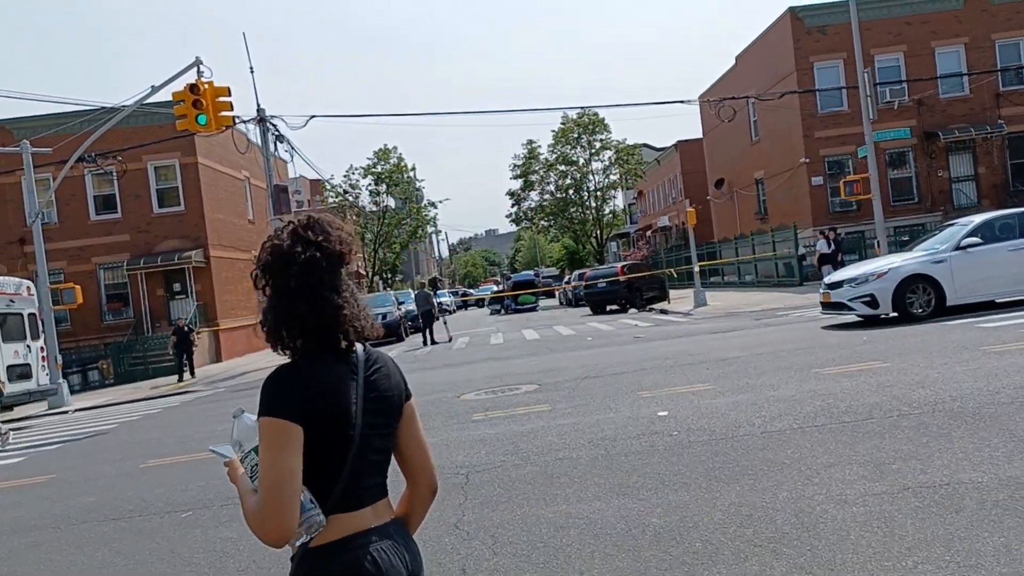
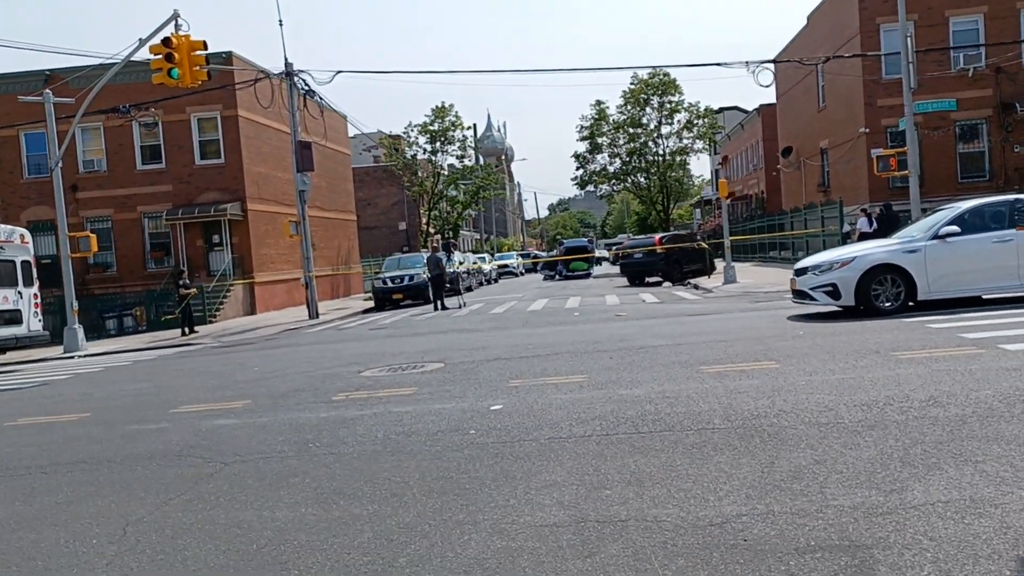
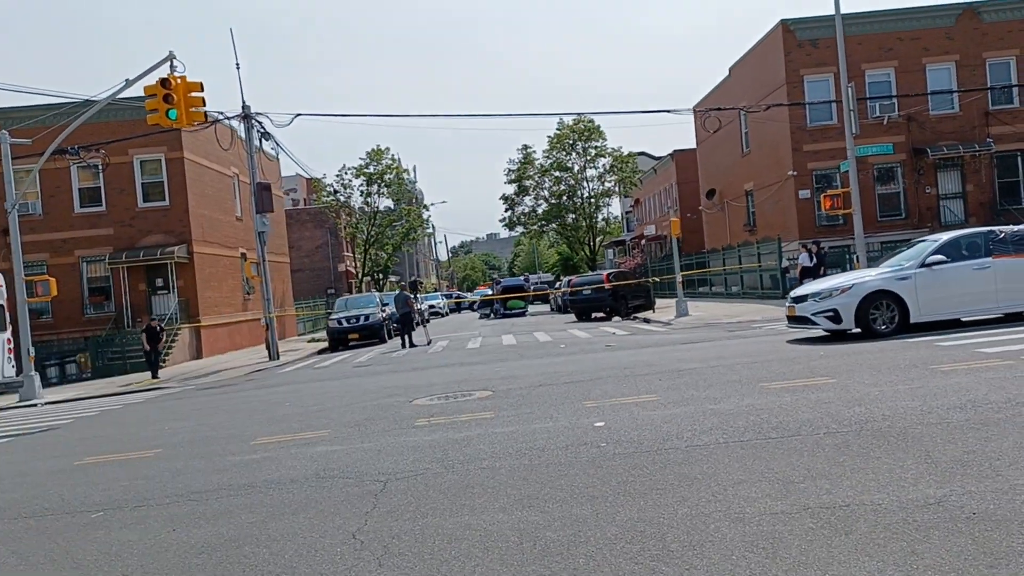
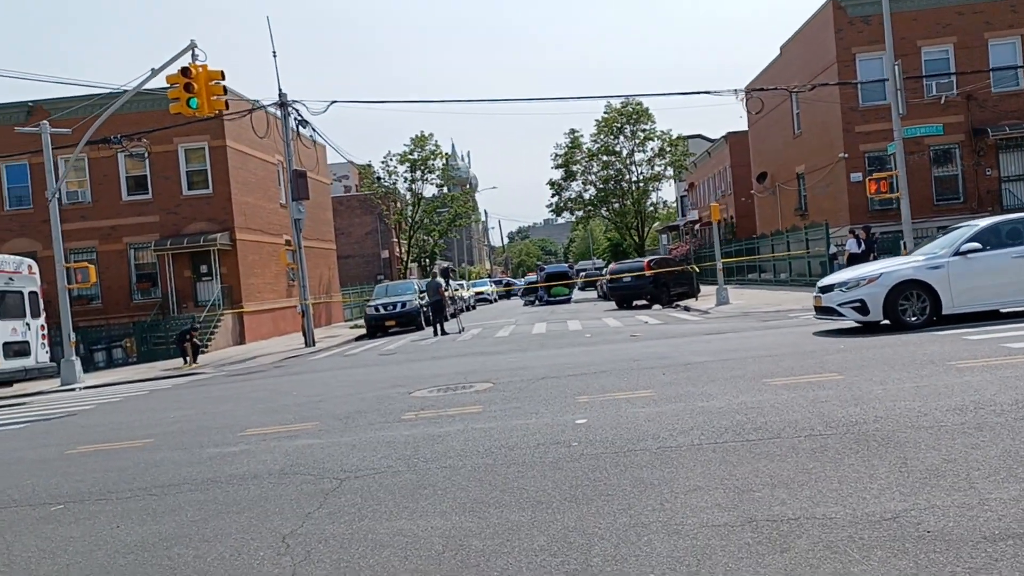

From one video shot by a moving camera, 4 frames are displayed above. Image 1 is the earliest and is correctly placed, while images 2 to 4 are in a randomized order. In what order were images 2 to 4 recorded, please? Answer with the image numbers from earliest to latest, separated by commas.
3, 4, 2
